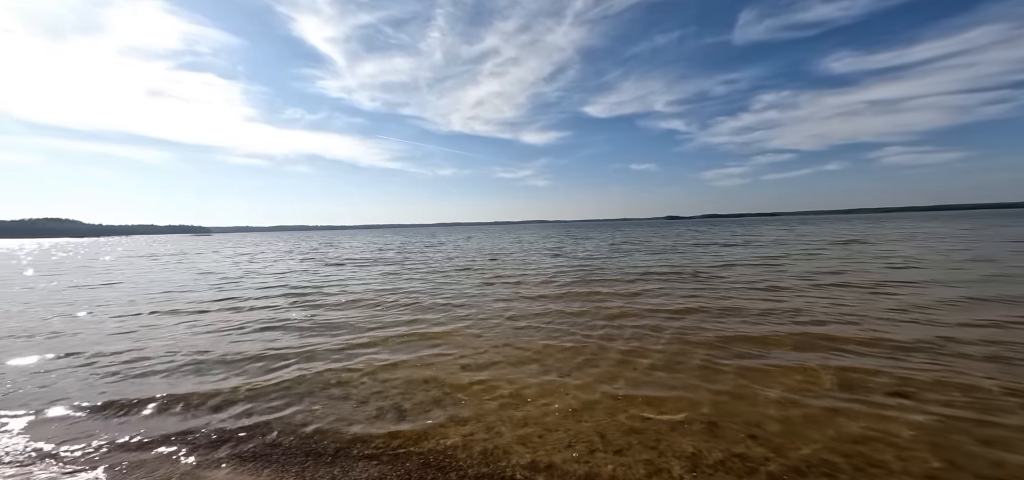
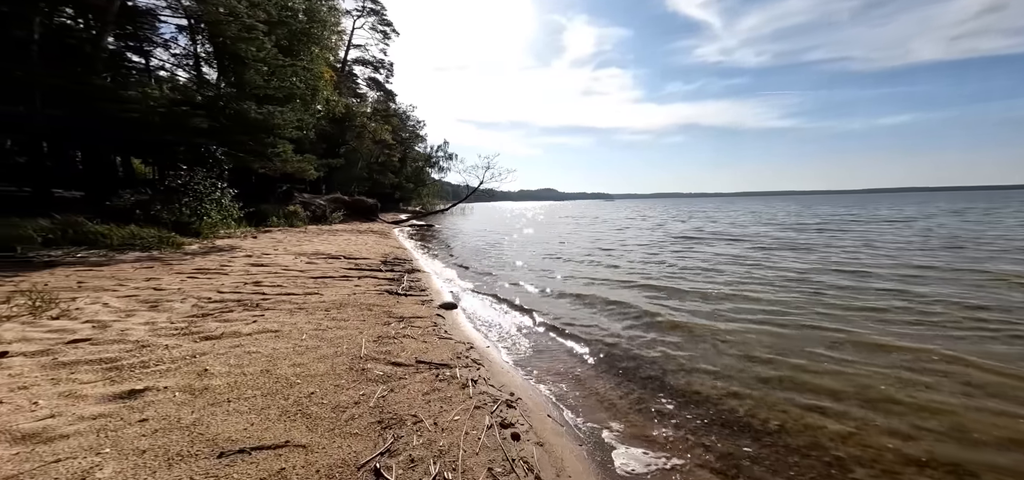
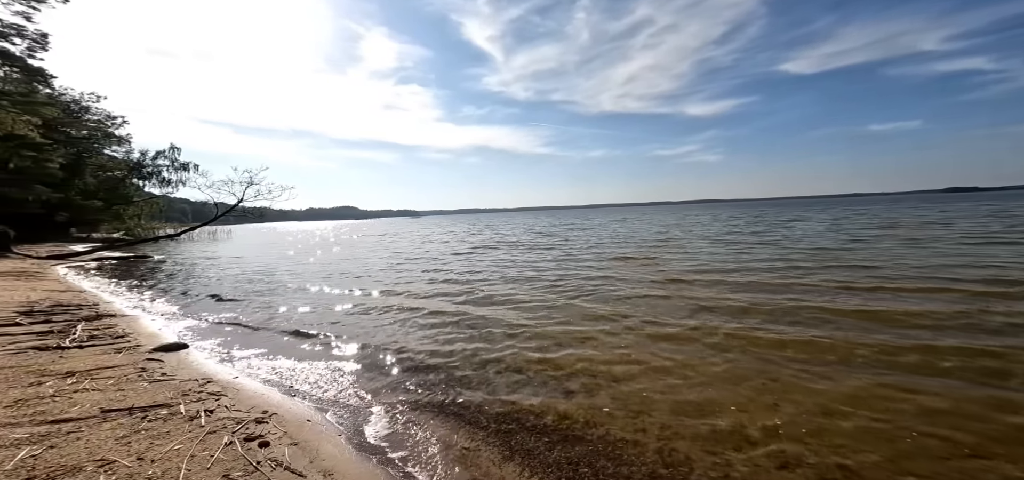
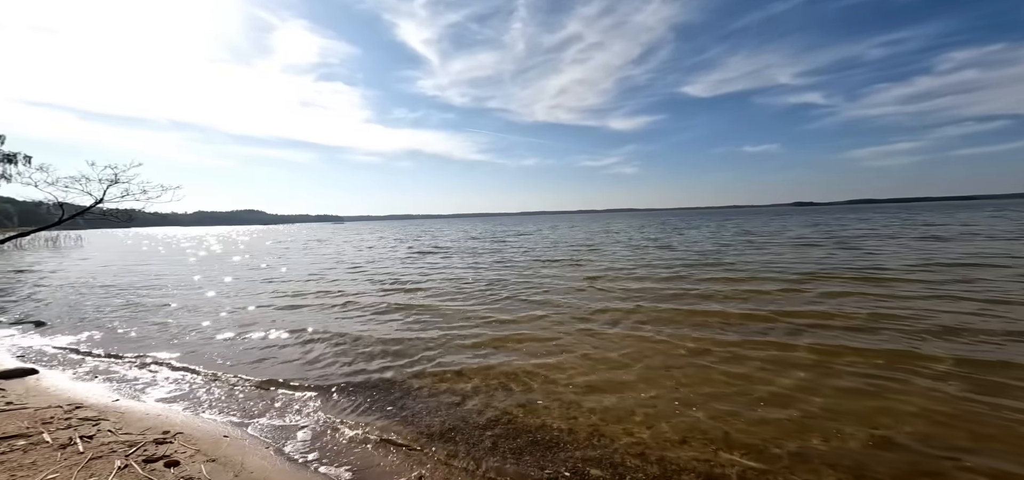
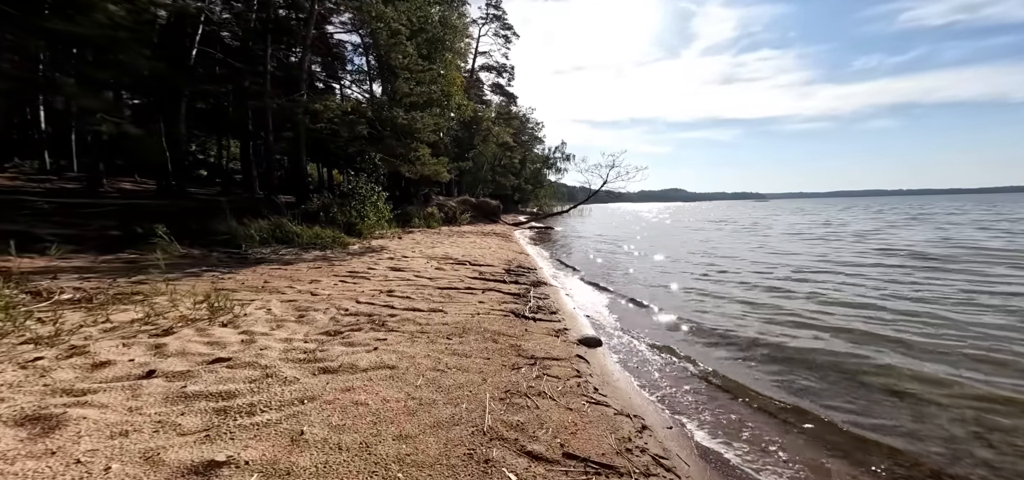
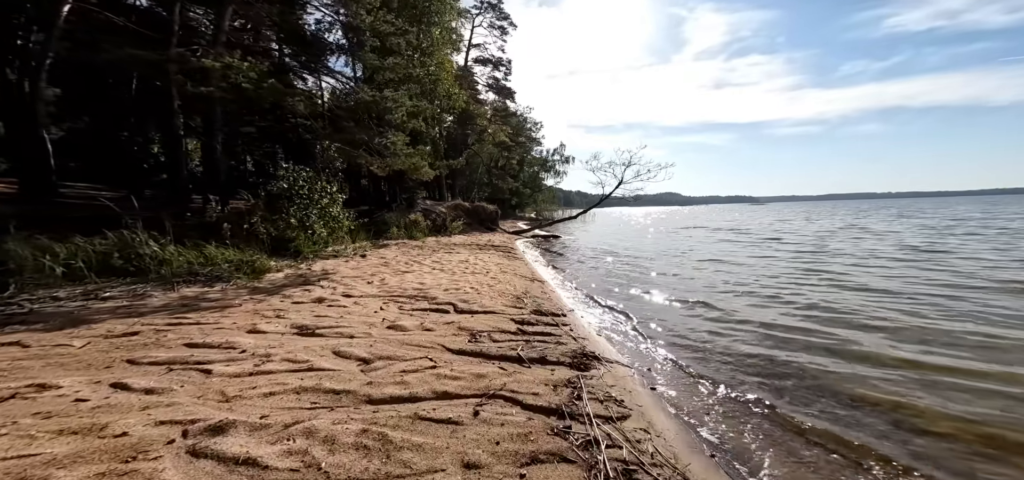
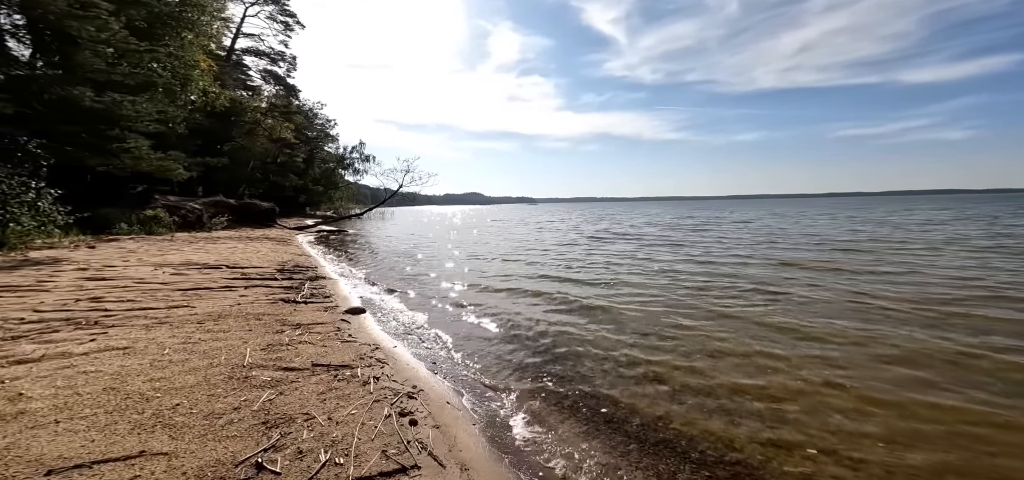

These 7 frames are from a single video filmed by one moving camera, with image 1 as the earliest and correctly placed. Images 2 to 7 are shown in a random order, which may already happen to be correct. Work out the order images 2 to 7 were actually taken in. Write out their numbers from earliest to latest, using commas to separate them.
4, 3, 7, 2, 5, 6
